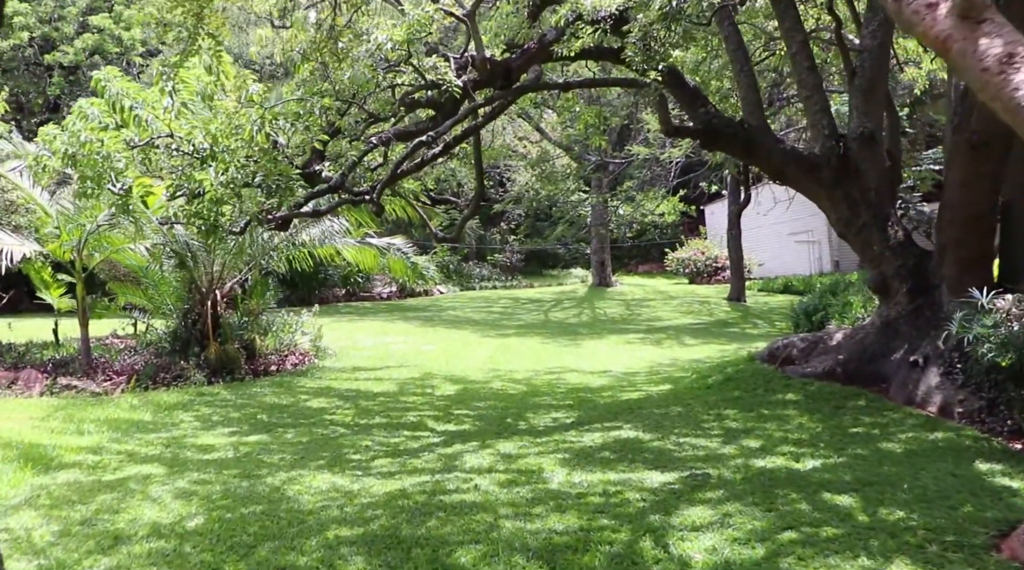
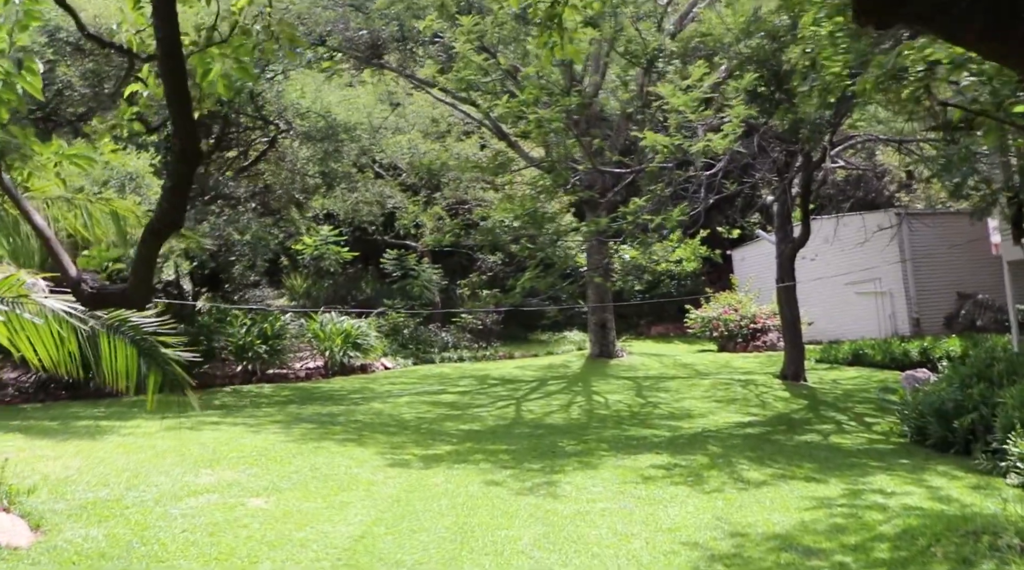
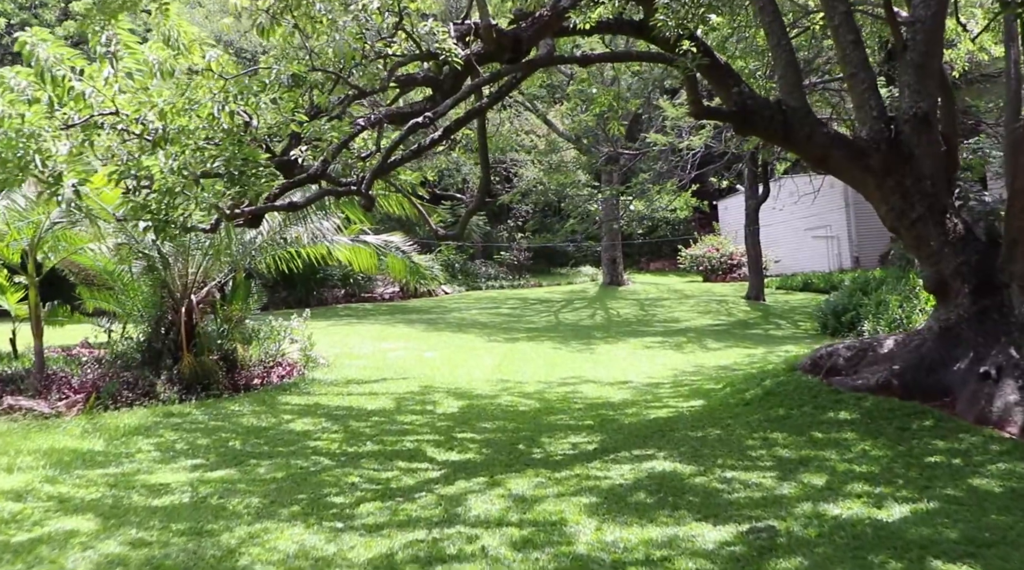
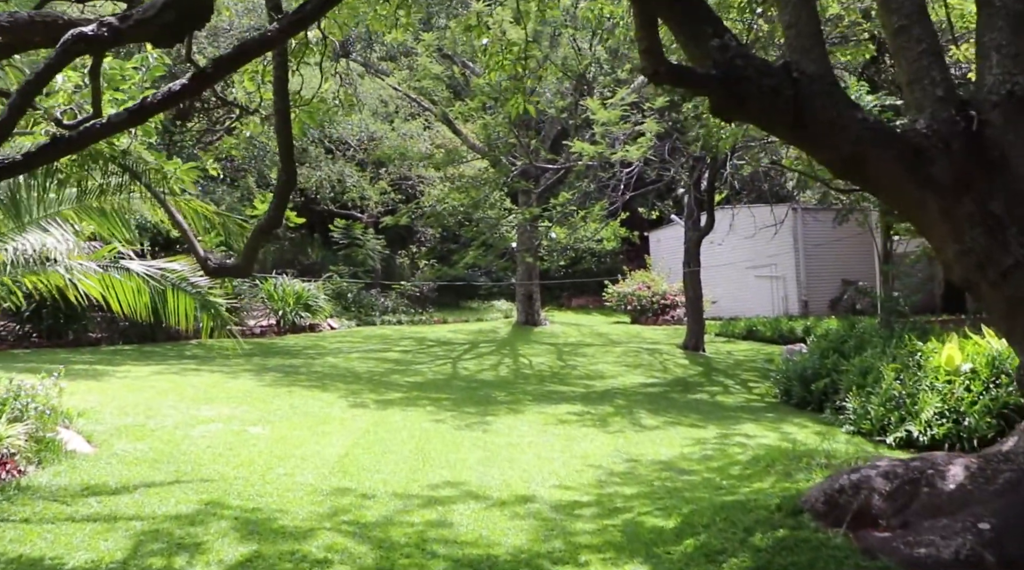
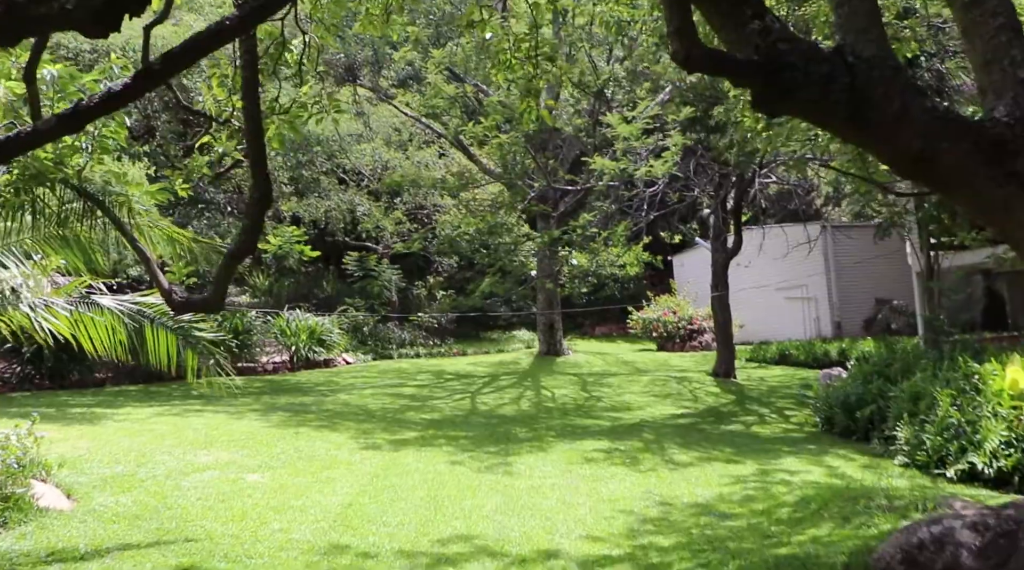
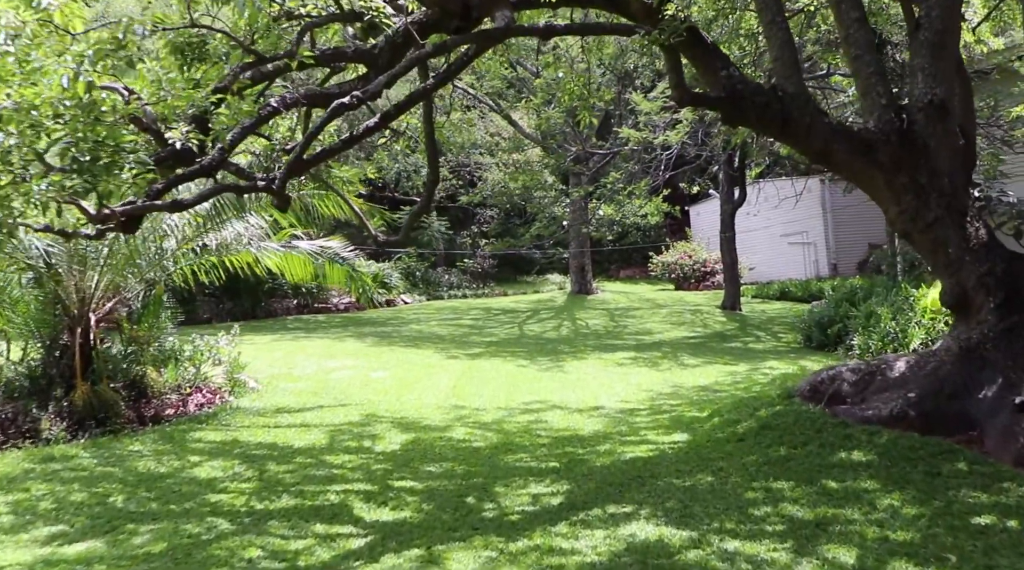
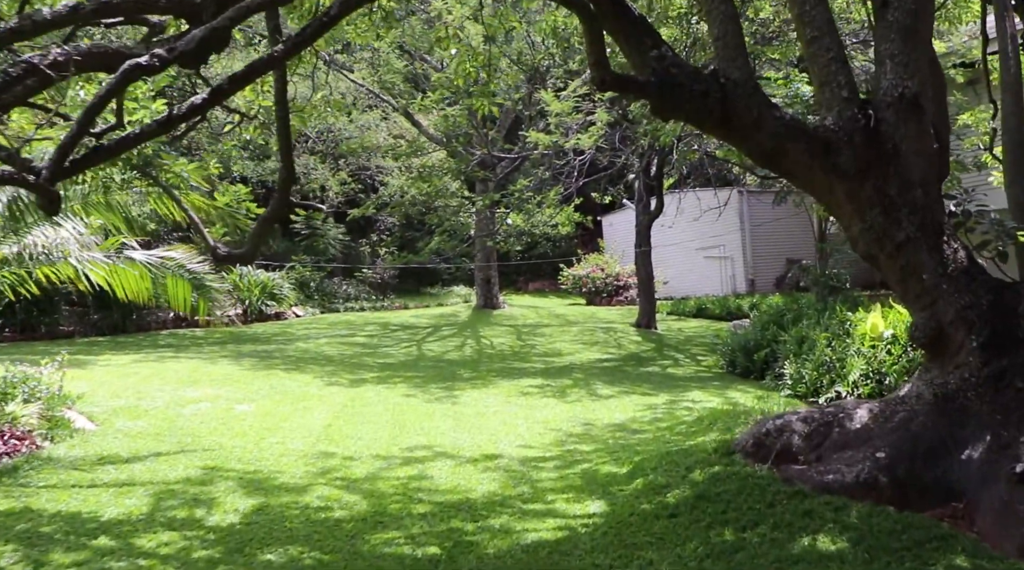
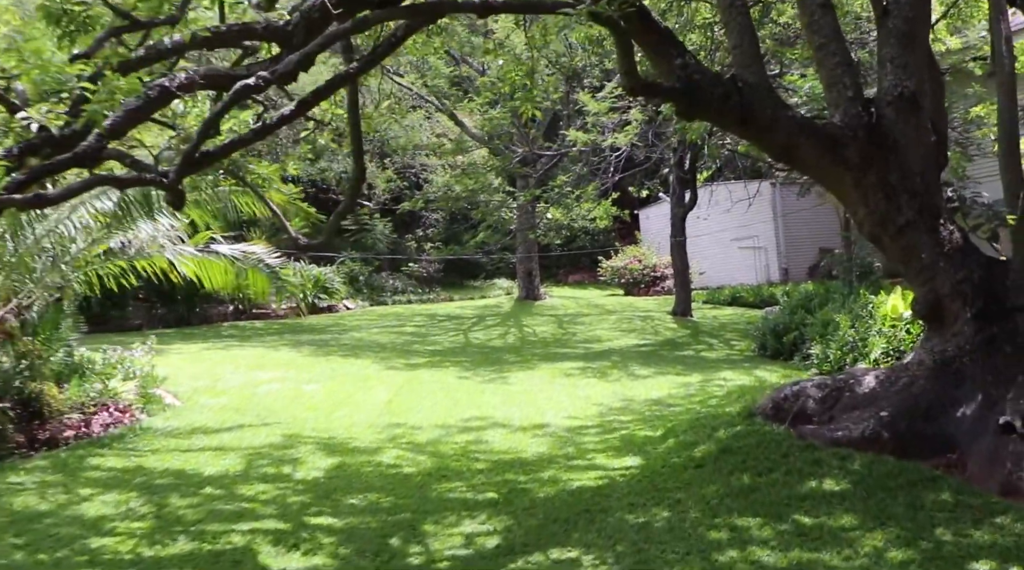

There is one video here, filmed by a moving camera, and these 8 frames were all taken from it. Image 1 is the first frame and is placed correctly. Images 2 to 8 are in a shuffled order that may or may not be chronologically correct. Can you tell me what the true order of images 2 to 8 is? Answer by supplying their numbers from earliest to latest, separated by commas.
3, 6, 8, 7, 4, 5, 2
